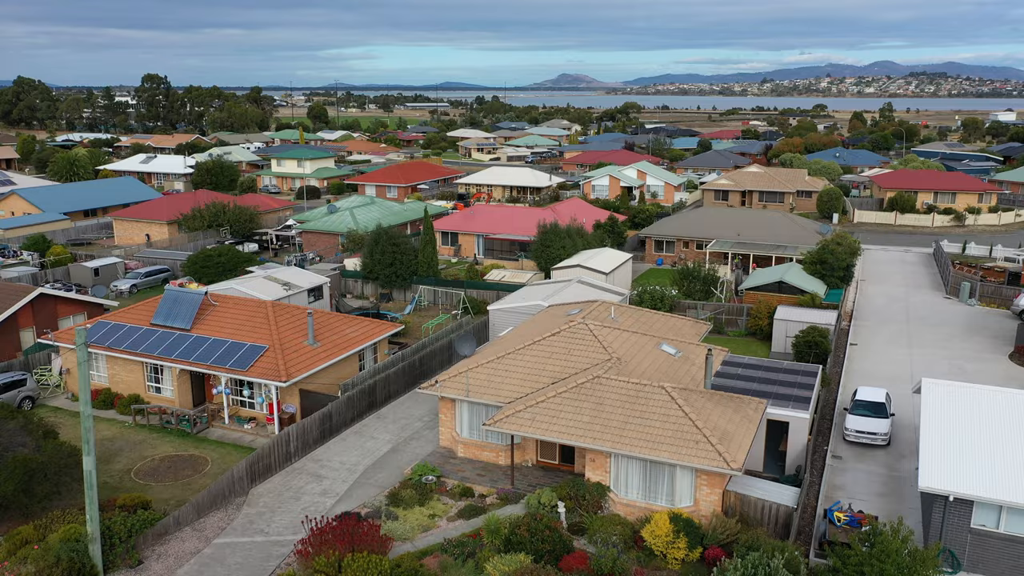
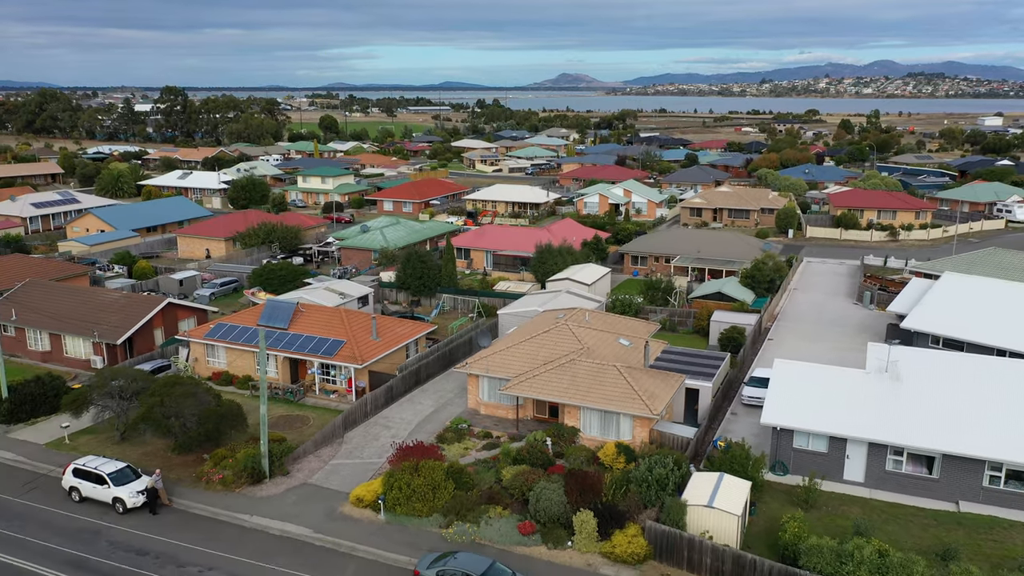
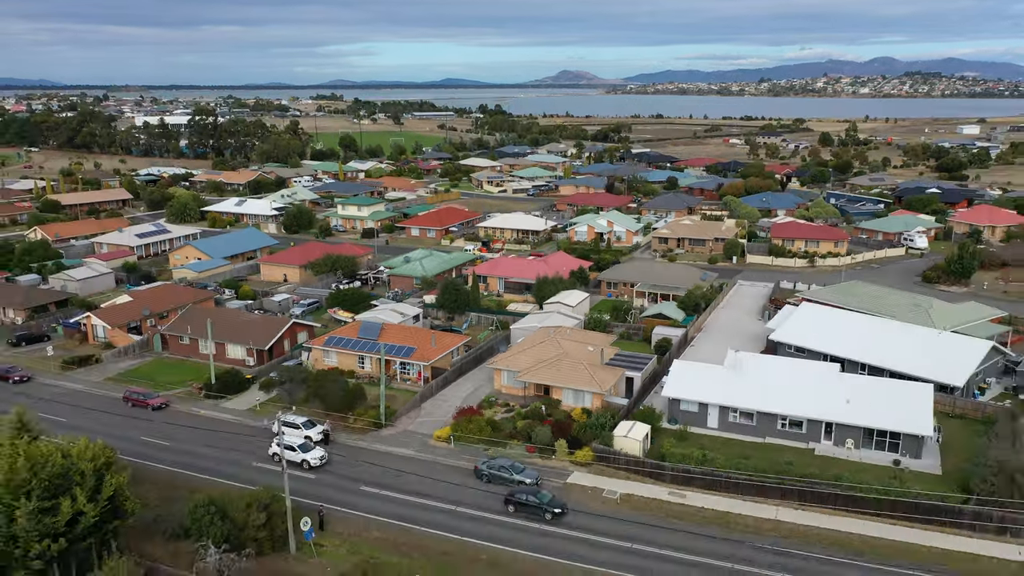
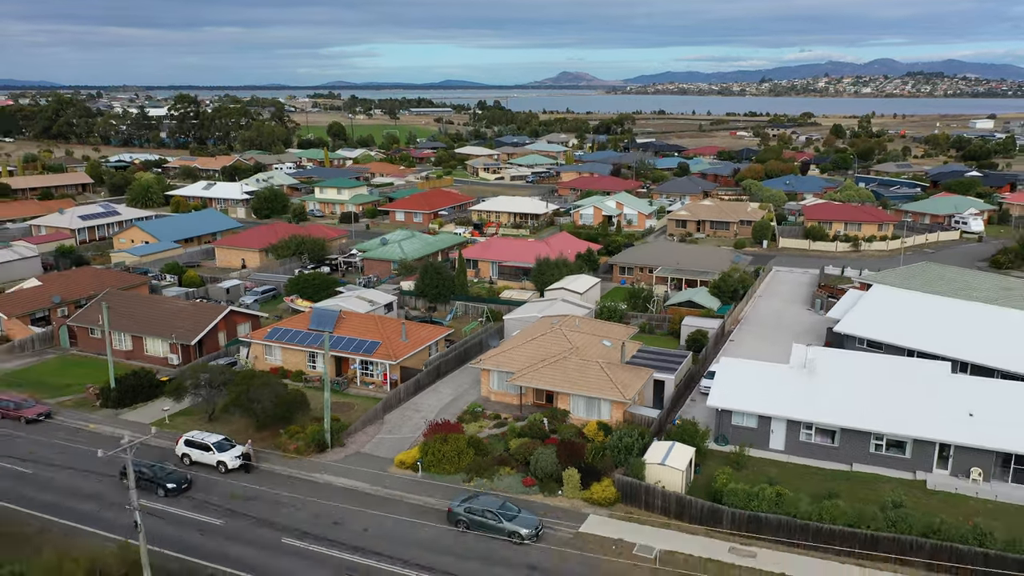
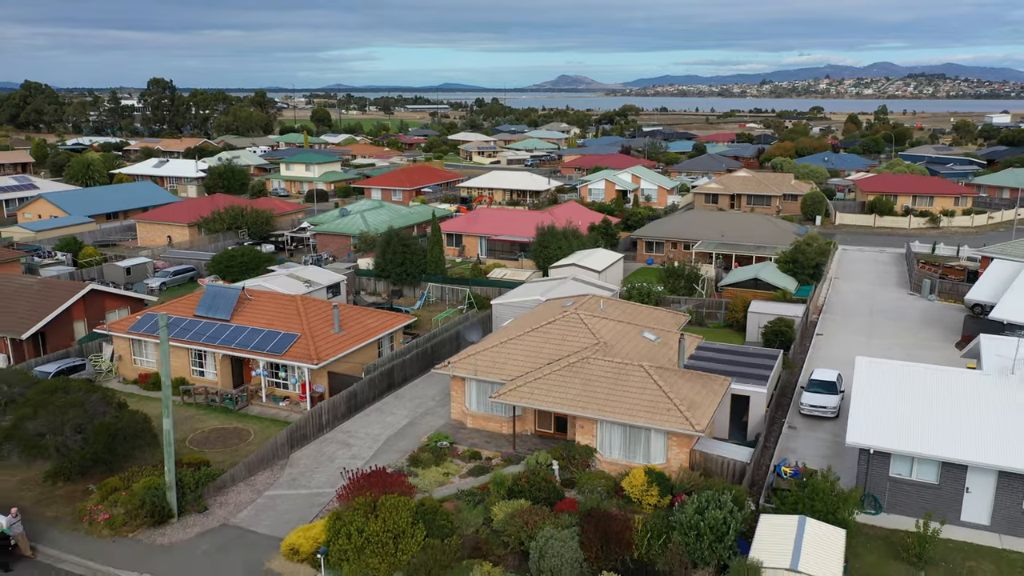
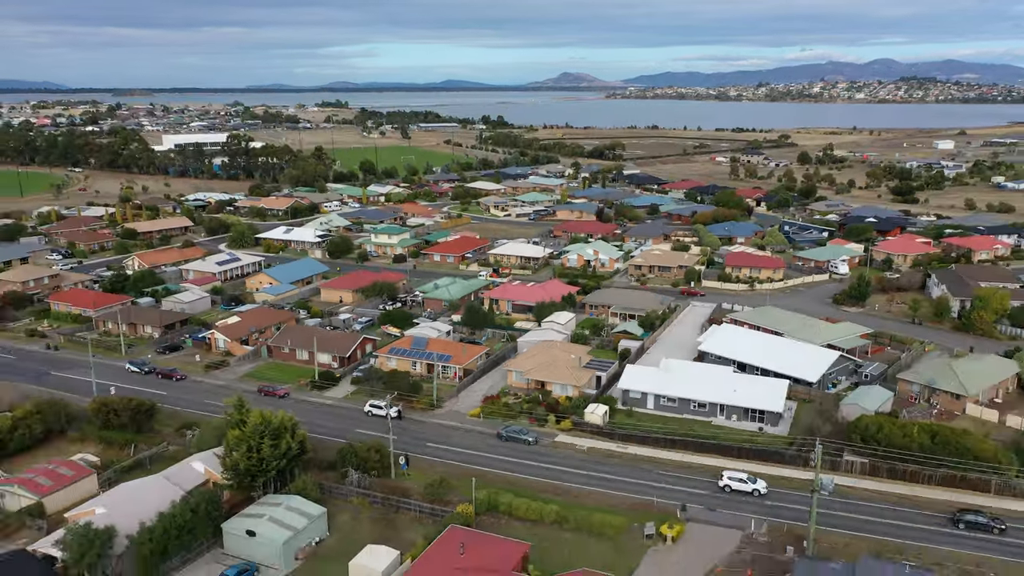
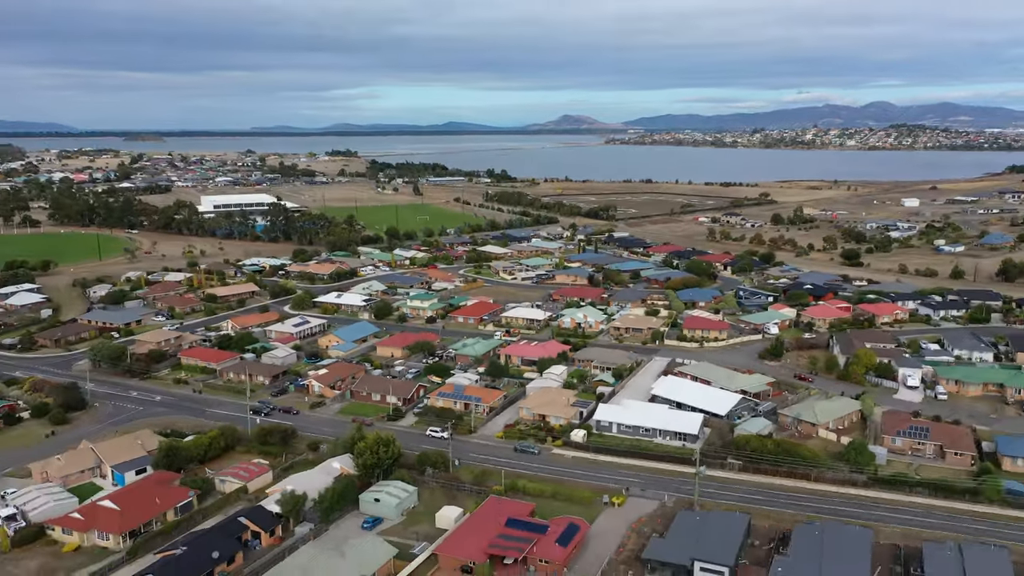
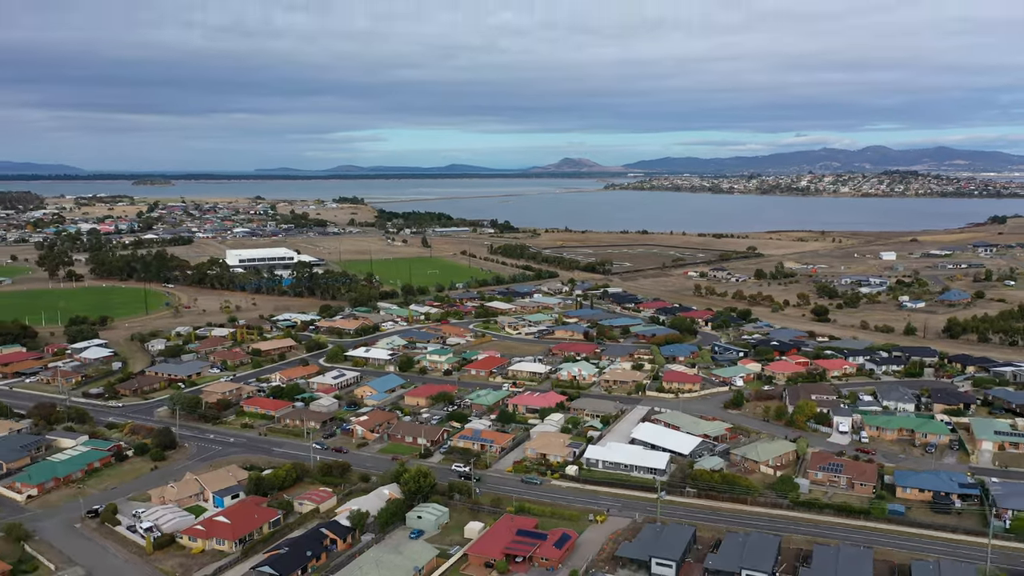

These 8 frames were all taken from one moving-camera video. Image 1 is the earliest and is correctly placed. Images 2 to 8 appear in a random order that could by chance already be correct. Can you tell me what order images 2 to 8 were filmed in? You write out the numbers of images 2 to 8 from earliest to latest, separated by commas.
5, 2, 4, 3, 6, 7, 8
